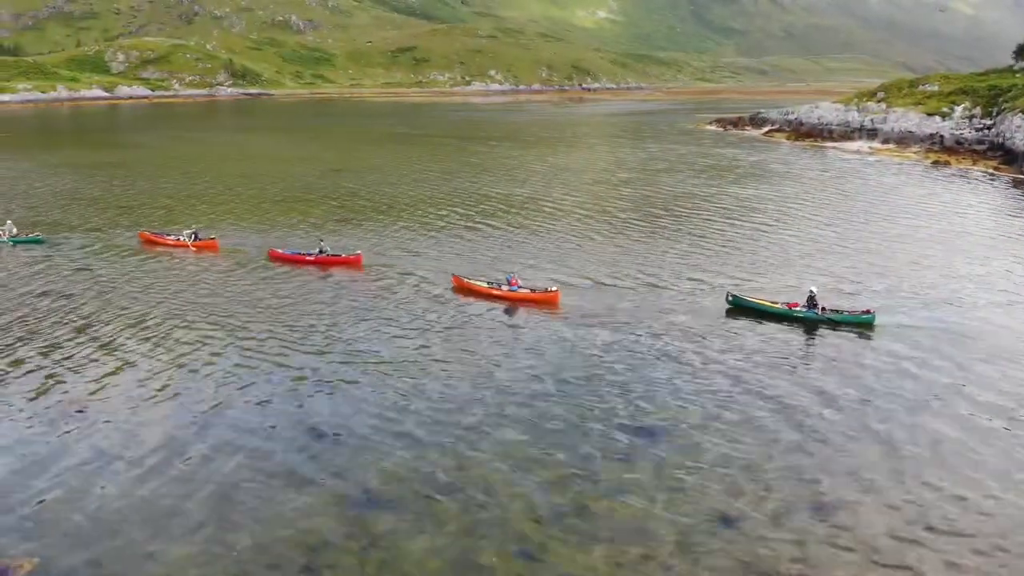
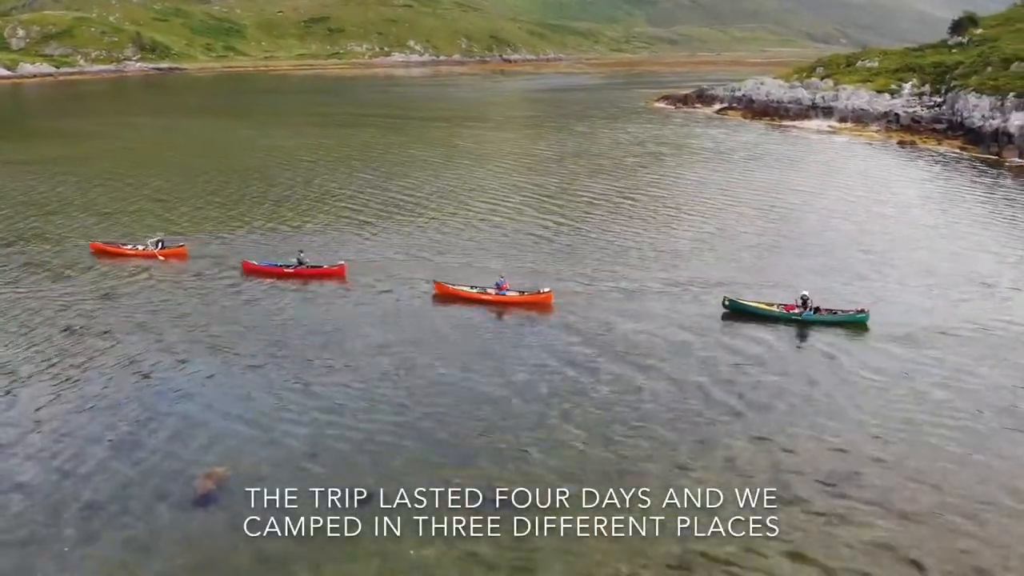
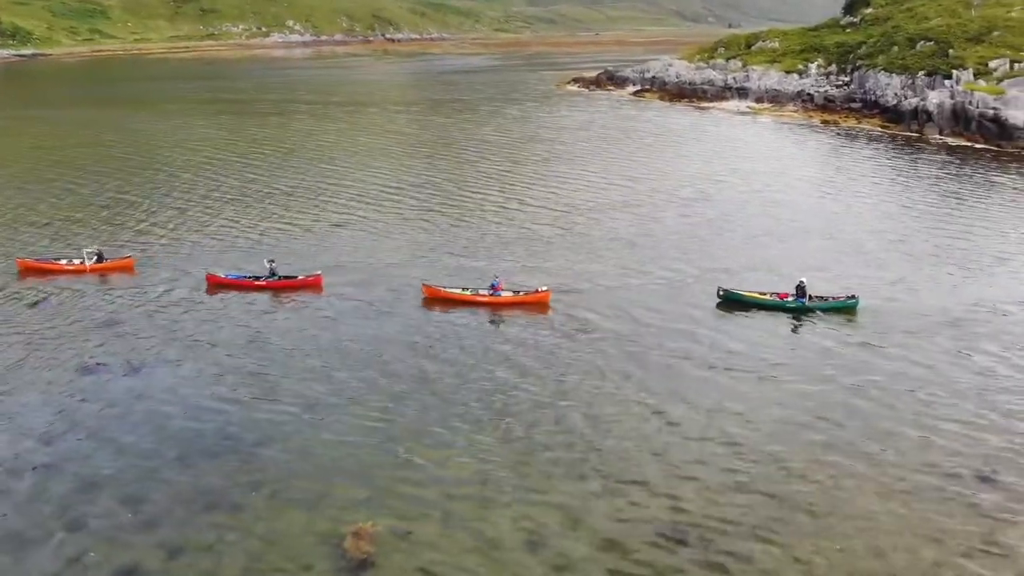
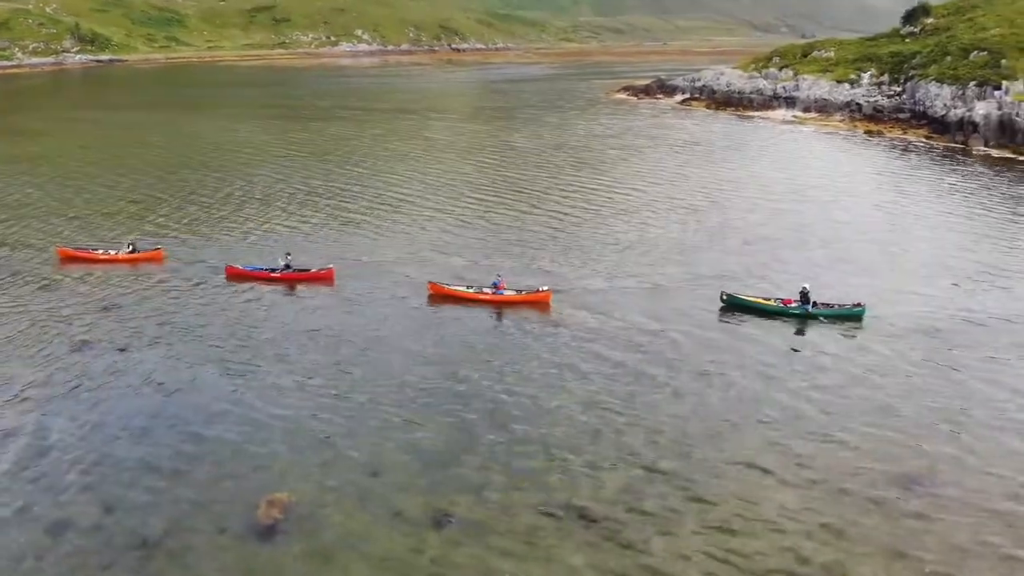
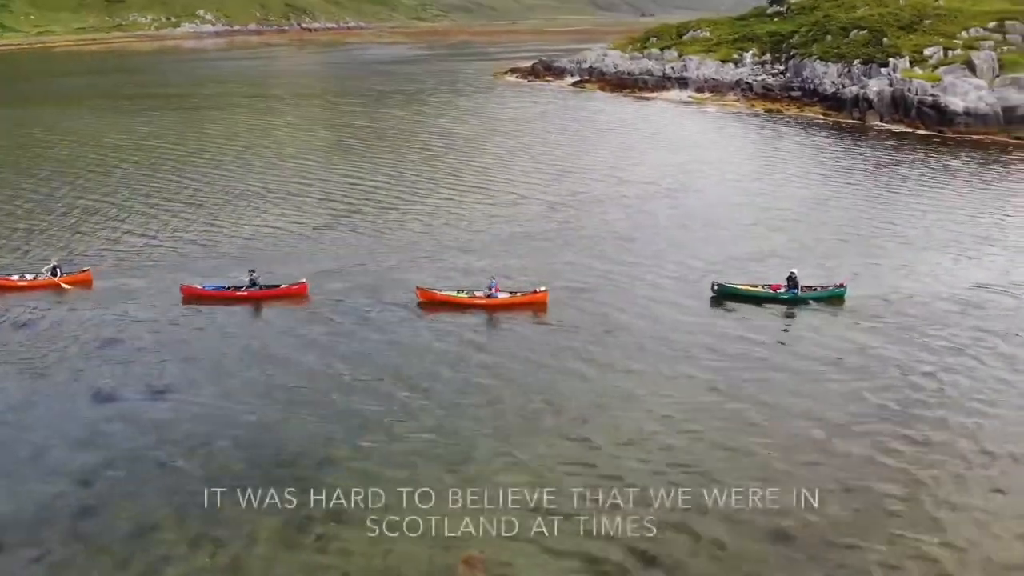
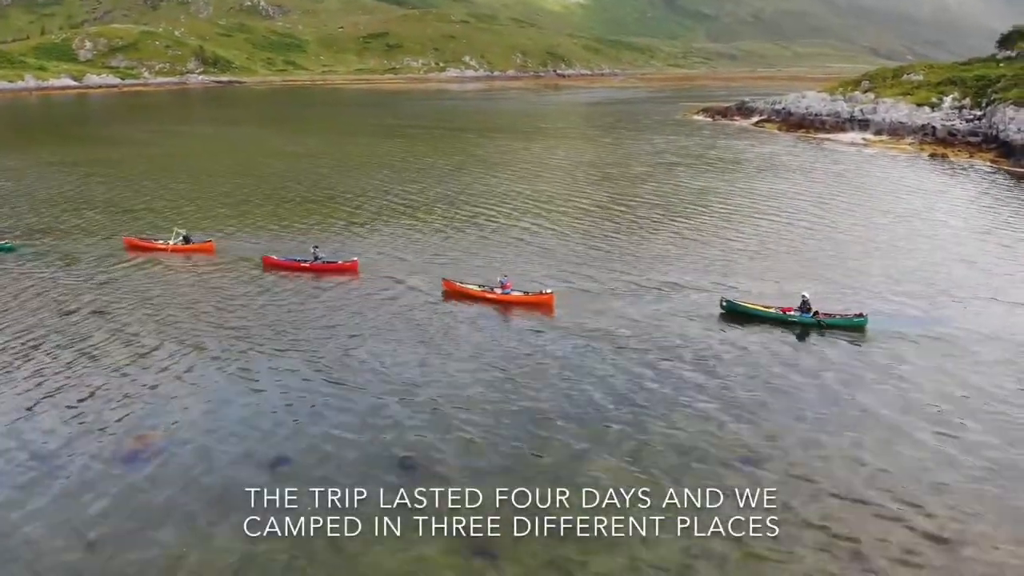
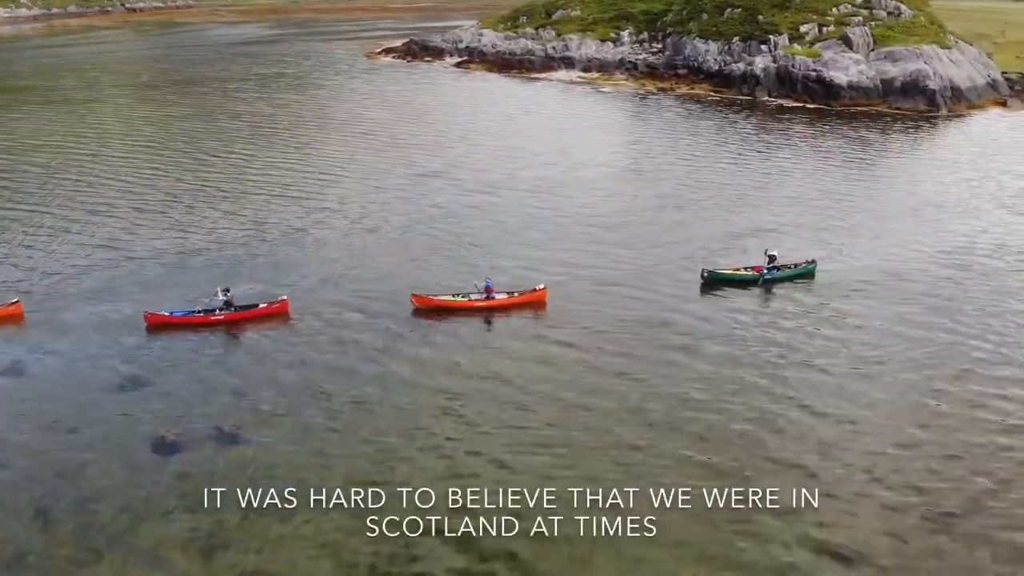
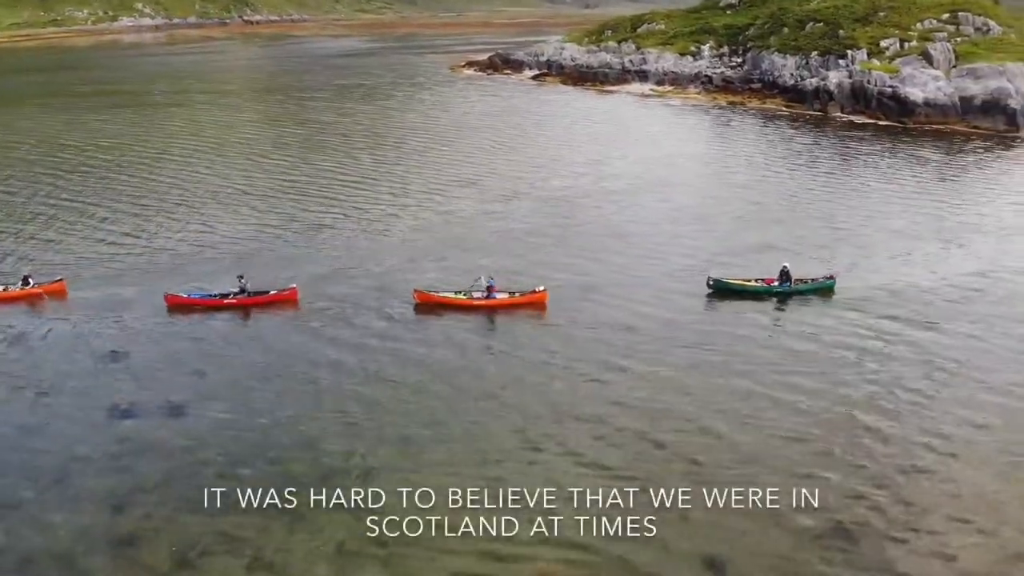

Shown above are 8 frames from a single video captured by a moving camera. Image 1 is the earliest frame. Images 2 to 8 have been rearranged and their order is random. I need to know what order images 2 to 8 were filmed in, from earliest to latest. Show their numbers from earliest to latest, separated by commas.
6, 2, 4, 3, 5, 8, 7
